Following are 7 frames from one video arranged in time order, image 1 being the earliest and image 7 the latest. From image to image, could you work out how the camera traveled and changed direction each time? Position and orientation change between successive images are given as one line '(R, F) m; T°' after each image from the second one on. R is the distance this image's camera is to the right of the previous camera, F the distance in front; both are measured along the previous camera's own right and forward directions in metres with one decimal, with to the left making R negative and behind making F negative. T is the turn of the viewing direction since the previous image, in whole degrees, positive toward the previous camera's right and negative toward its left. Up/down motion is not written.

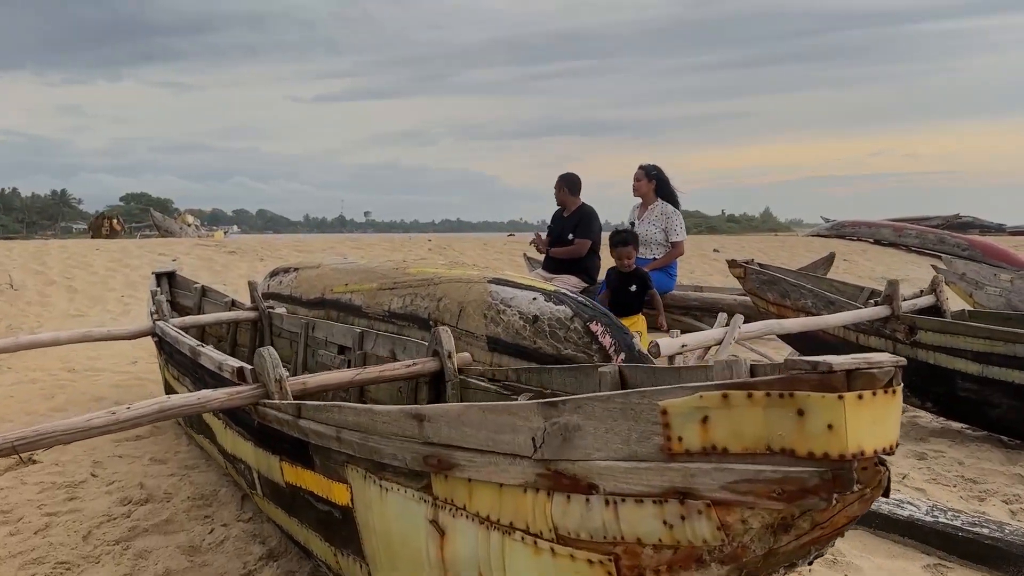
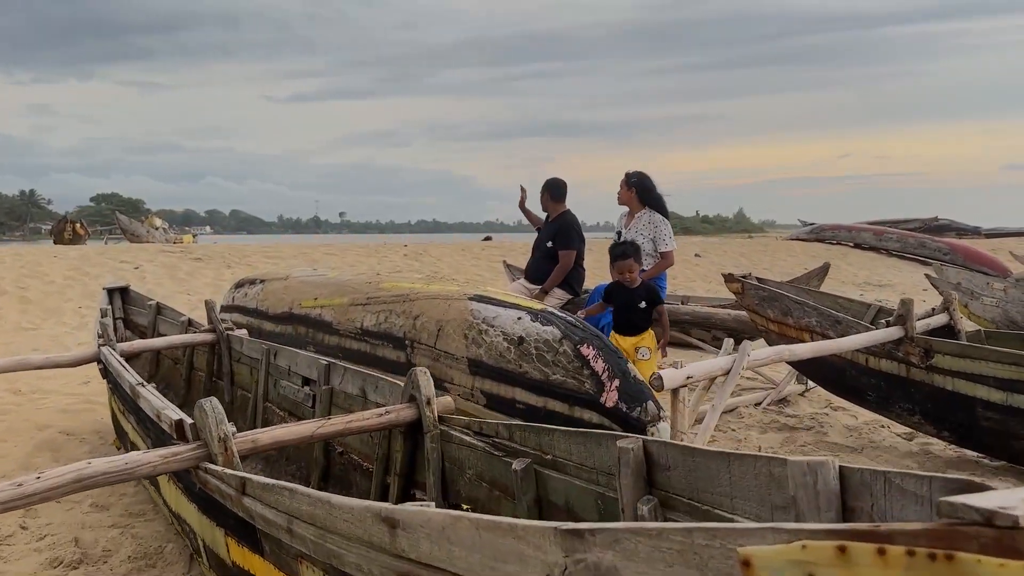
(0.0, +0.4) m; +2°
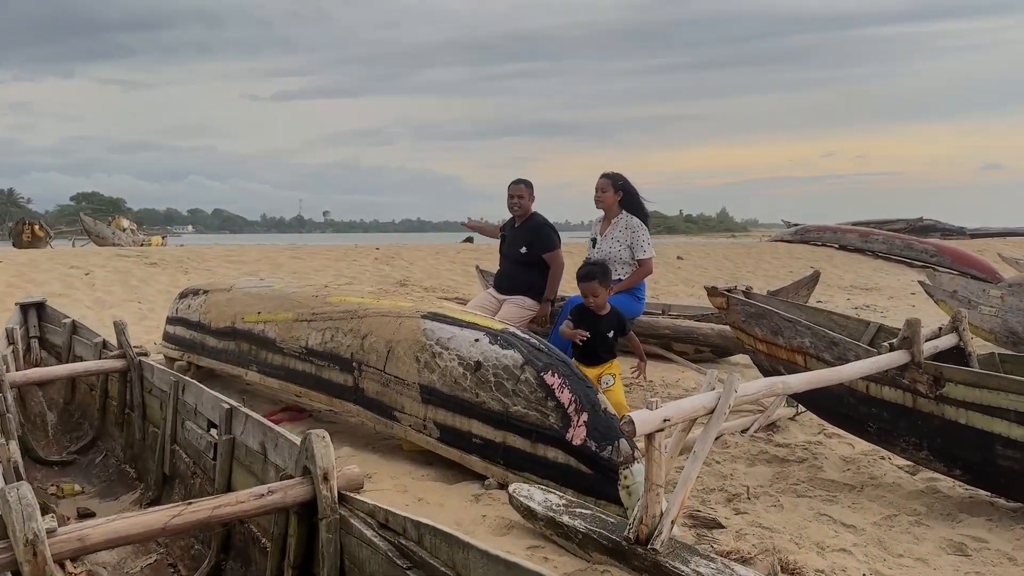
(+0.1, +0.5) m; +1°
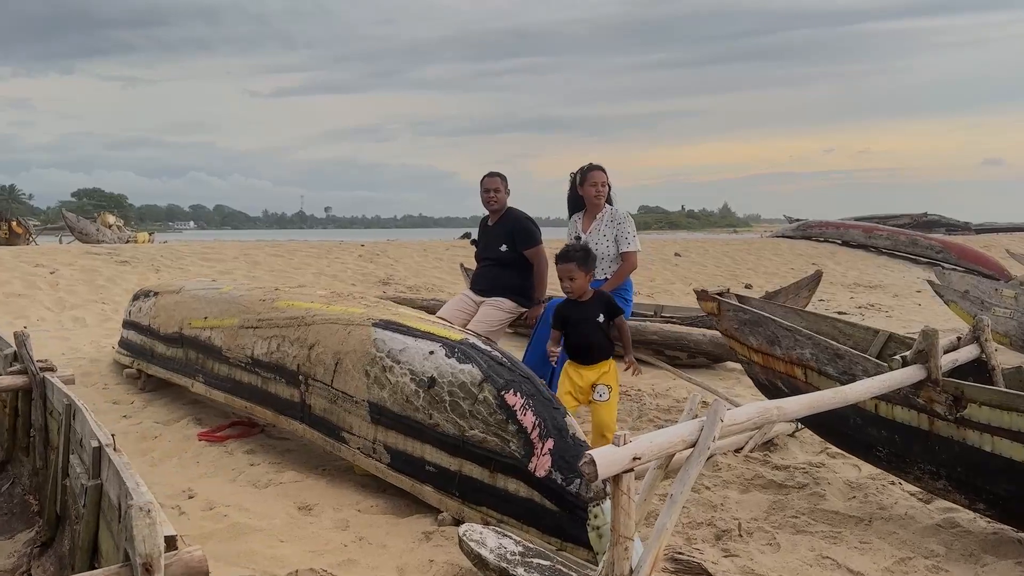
(+0.2, +0.5) m; 0°
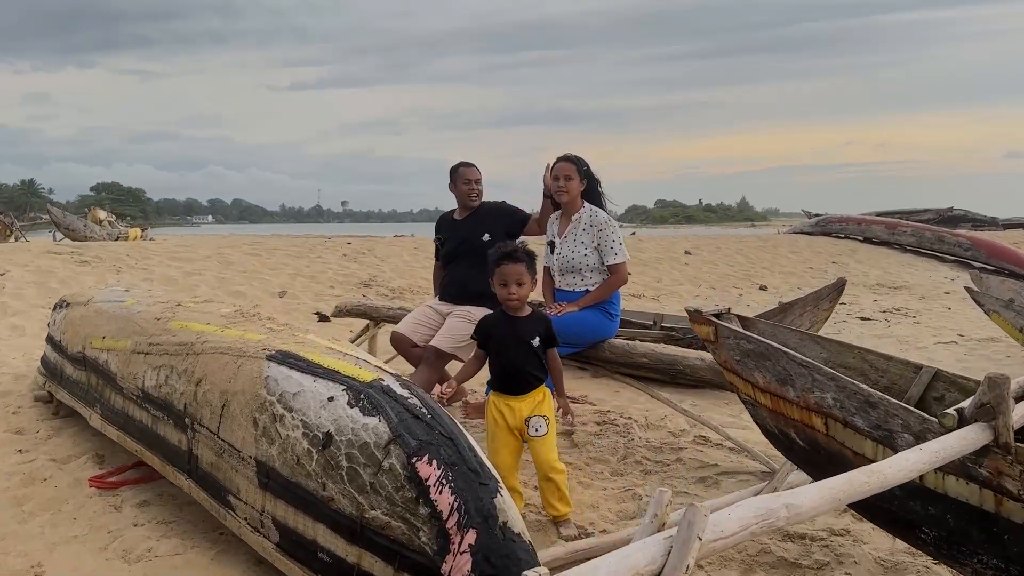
(+0.3, +0.8) m; -1°
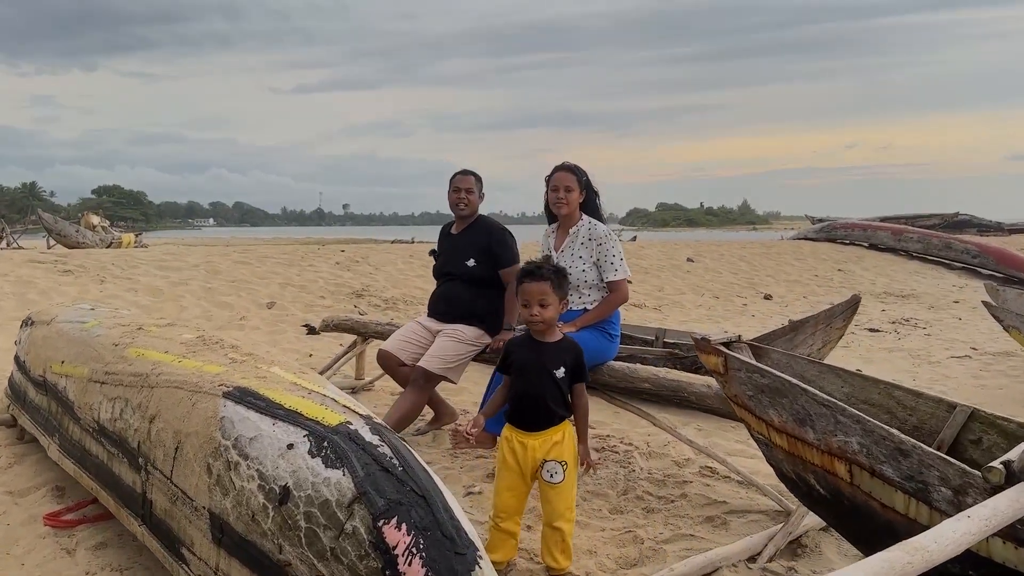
(0.0, +0.3) m; 0°
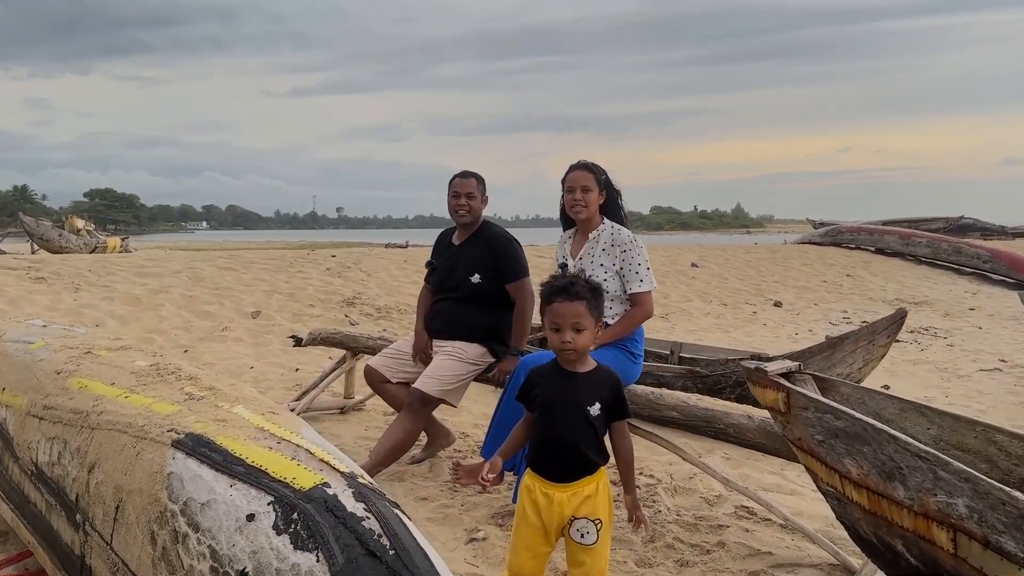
(-0.1, +0.5) m; 0°
